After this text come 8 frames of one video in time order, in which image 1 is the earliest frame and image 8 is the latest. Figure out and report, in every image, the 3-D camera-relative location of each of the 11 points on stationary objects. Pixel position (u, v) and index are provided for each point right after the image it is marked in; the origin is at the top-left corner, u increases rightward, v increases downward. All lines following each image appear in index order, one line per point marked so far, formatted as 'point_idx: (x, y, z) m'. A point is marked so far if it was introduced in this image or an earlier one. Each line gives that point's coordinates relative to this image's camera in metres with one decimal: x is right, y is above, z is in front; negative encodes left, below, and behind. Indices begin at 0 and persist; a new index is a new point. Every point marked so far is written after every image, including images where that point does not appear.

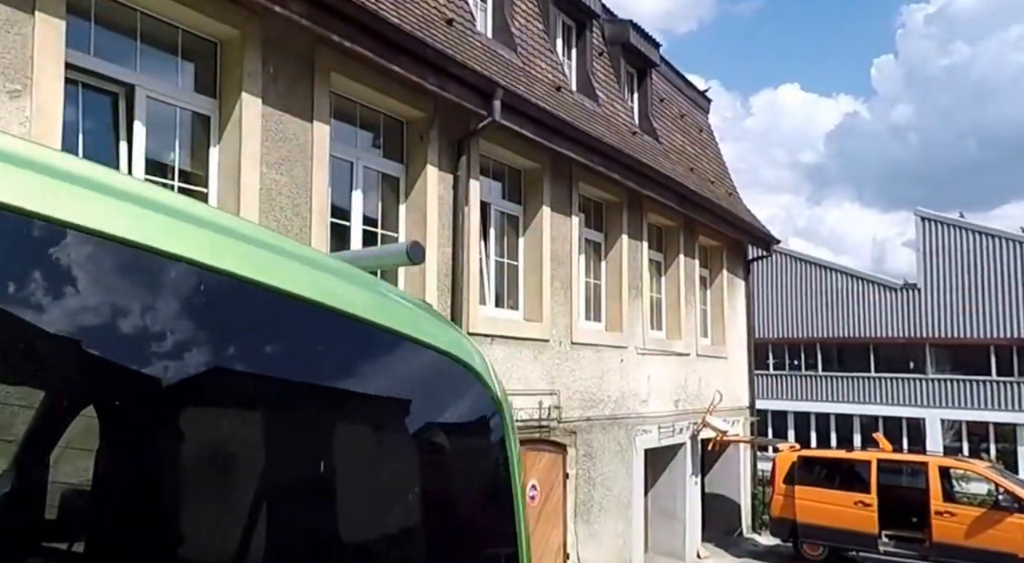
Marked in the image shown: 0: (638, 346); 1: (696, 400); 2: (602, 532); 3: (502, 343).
0: (+2.0, -1.0, +11.7) m
1: (+3.3, -2.1, +13.8) m
2: (+1.1, -3.2, +10.1) m
3: (-0.1, -0.7, +8.0) m
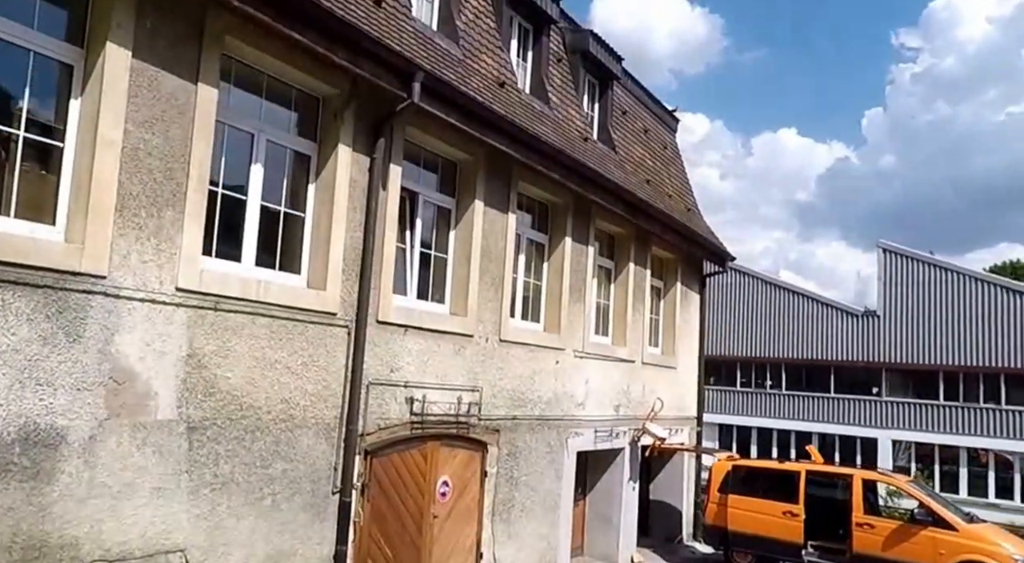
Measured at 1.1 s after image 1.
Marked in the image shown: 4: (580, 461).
0: (+1.0, -1.0, +11.5) m
1: (+2.2, -2.2, +13.6) m
2: (+0.1, -3.2, +9.8) m
3: (-0.9, -0.5, +7.7) m
4: (+1.3, -3.1, +13.6) m
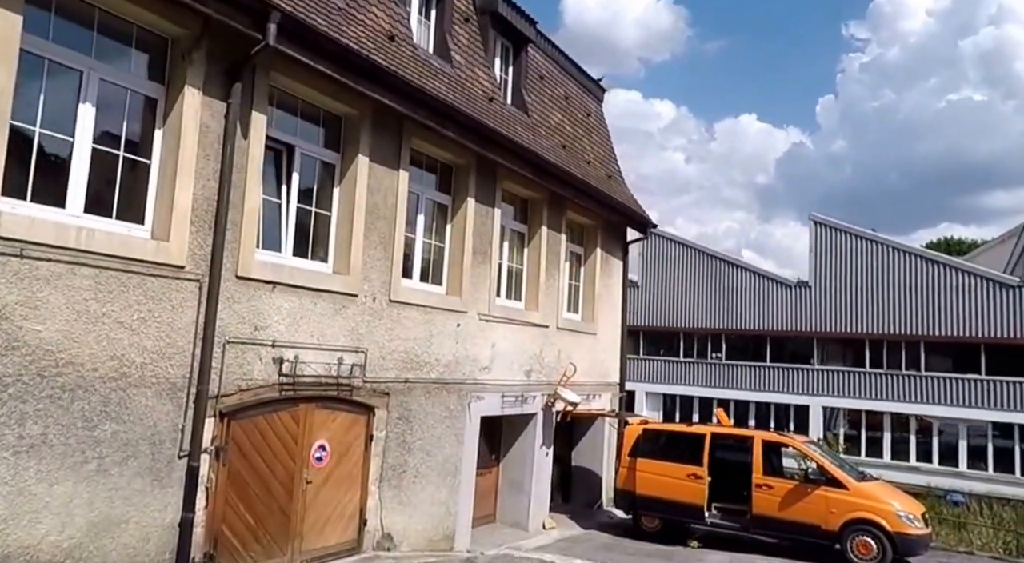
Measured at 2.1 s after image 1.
0: (-0.4, -0.4, +11.2) m
1: (+0.7, -1.6, +13.4) m
2: (-1.2, -2.7, +9.5) m
3: (-2.1, -0.1, +7.2) m
4: (-0.3, -2.5, +13.4) m
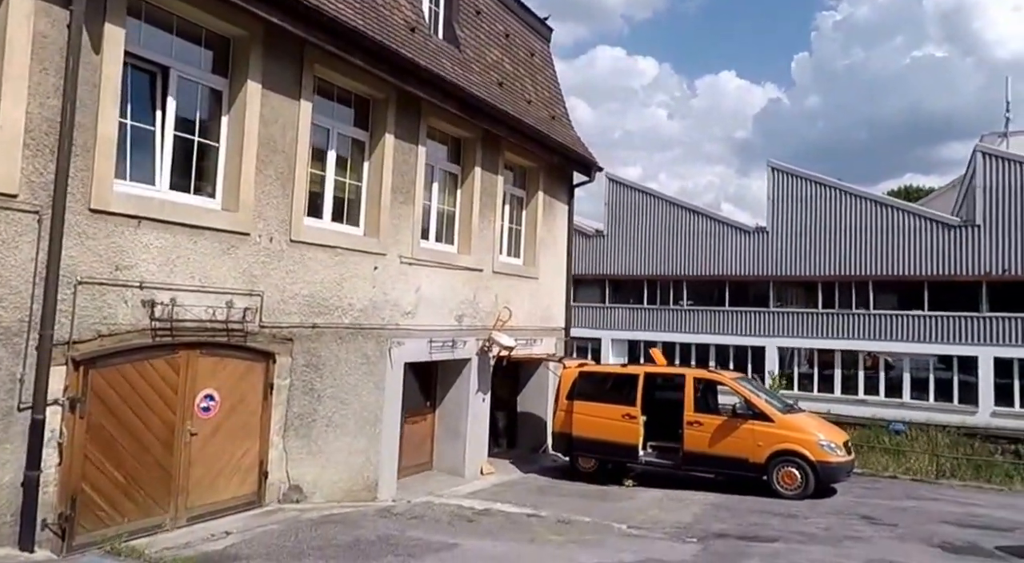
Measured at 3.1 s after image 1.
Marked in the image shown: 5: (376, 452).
0: (-1.5, +0.4, +10.6) m
1: (-0.5, -0.6, +12.9) m
2: (-2.1, -2.0, +9.0) m
3: (-3.0, +0.4, +6.6) m
4: (-1.4, -1.5, +12.9) m
5: (-1.7, -2.2, +9.9) m
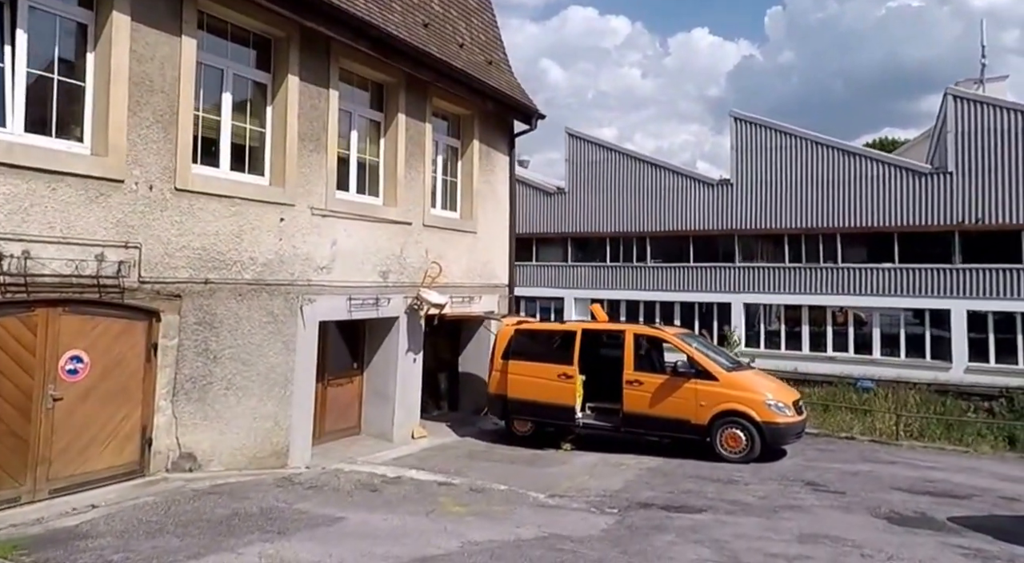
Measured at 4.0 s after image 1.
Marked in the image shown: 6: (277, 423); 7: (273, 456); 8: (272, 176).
0: (-2.5, +1.0, +9.9) m
1: (-1.6, +0.1, +12.4) m
2: (-3.1, -1.5, +8.5) m
3: (-3.8, +0.8, +5.9) m
4: (-2.5, -0.8, +12.4) m
5: (-2.7, -1.6, +9.4) m
6: (-2.8, -1.7, +9.3) m
7: (-2.8, -2.1, +9.3) m
8: (-2.9, +1.3, +9.4) m
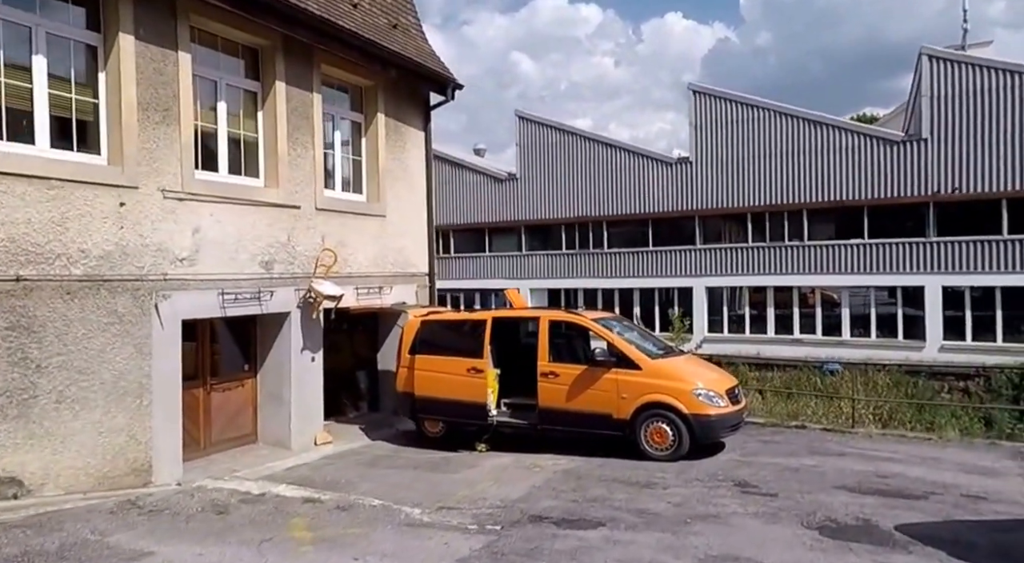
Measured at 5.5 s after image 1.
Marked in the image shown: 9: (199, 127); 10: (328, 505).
0: (-3.8, +1.1, +8.8) m
1: (-3.0, +0.3, +11.2) m
2: (-4.3, -1.4, +7.3) m
3: (-5.0, +0.8, +4.6) m
4: (-3.9, -0.7, +11.2) m
5: (-3.9, -1.6, +8.3) m
6: (-4.0, -1.6, +8.1) m
7: (-4.0, -2.0, +8.1) m
8: (-4.2, +1.3, +8.2) m
9: (-4.0, +2.0, +9.9) m
10: (-1.6, -2.0, +7.0) m
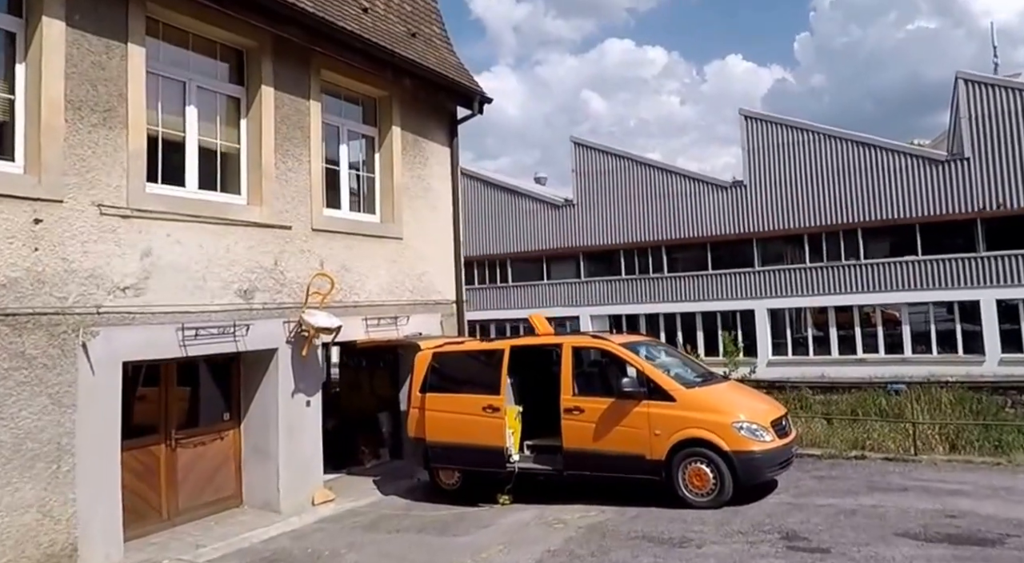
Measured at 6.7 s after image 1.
0: (-3.7, +0.7, +7.3) m
1: (-2.7, -0.1, +9.6) m
2: (-4.2, -1.7, +5.8) m
3: (-5.2, +0.6, +3.3) m
4: (-3.5, -1.1, +9.7) m
5: (-3.8, -1.9, +6.7) m
6: (-3.9, -1.9, +6.5) m
7: (-3.9, -2.3, +6.5) m
8: (-4.2, +1.0, +6.8) m
9: (-3.8, +1.6, +8.4) m
10: (-1.6, -2.2, +5.2) m
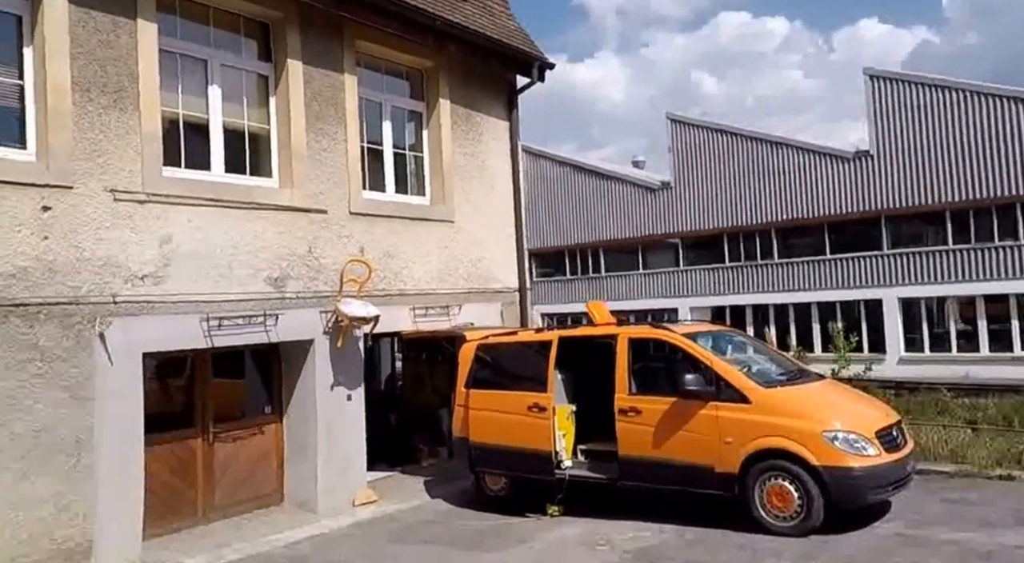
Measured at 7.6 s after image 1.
0: (-3.5, +0.8, +6.9) m
1: (-2.1, 0.0, +9.1) m
2: (-4.0, -1.6, +5.5) m
3: (-5.4, +0.6, +3.1) m
4: (-2.9, -1.0, +9.2) m
5: (-3.5, -1.8, +6.3) m
6: (-3.6, -1.8, +6.2) m
7: (-3.6, -2.2, +6.2) m
8: (-4.0, +1.1, +6.5) m
9: (-3.4, +1.7, +8.0) m
10: (-1.5, -2.1, +4.6) m
